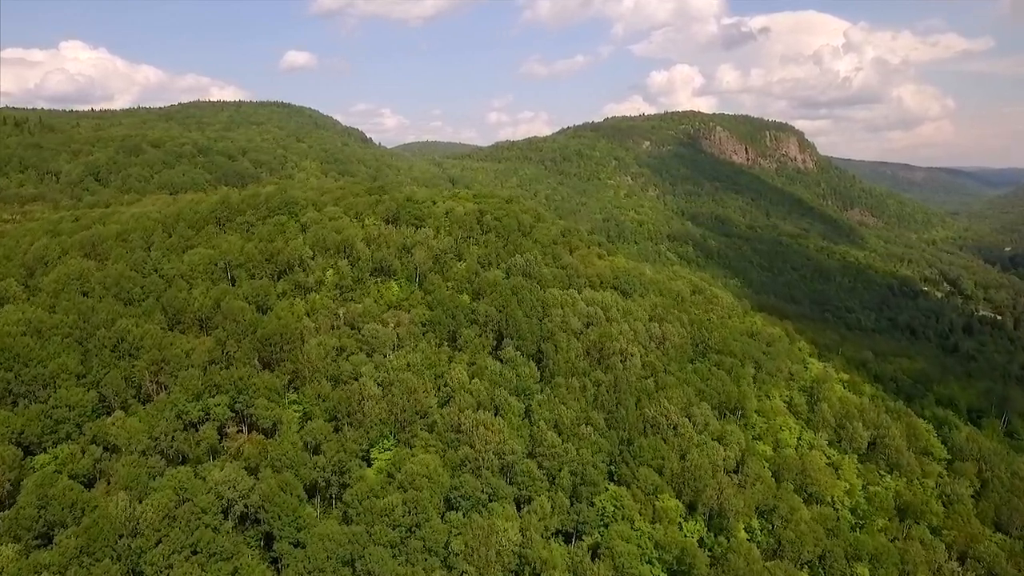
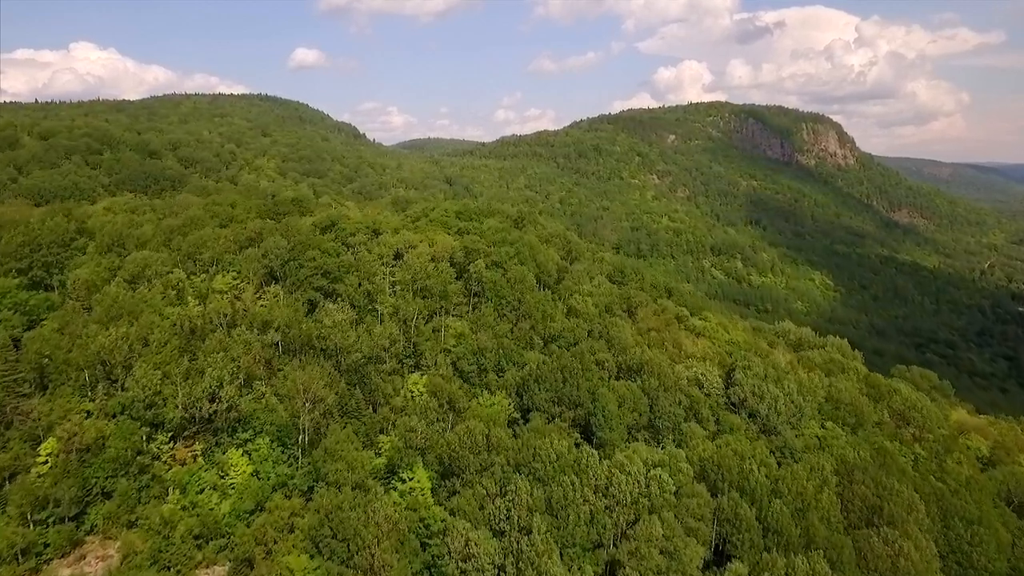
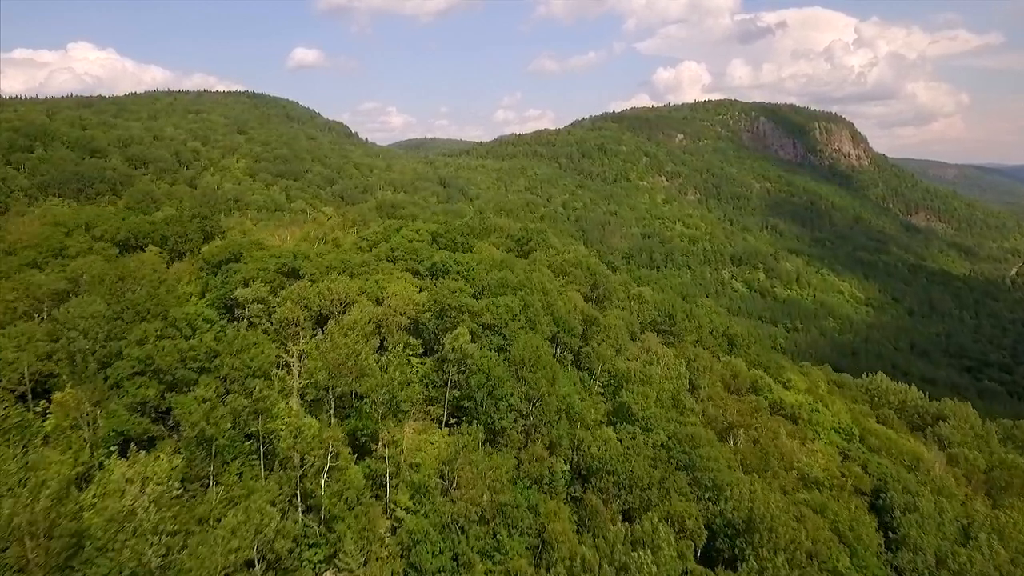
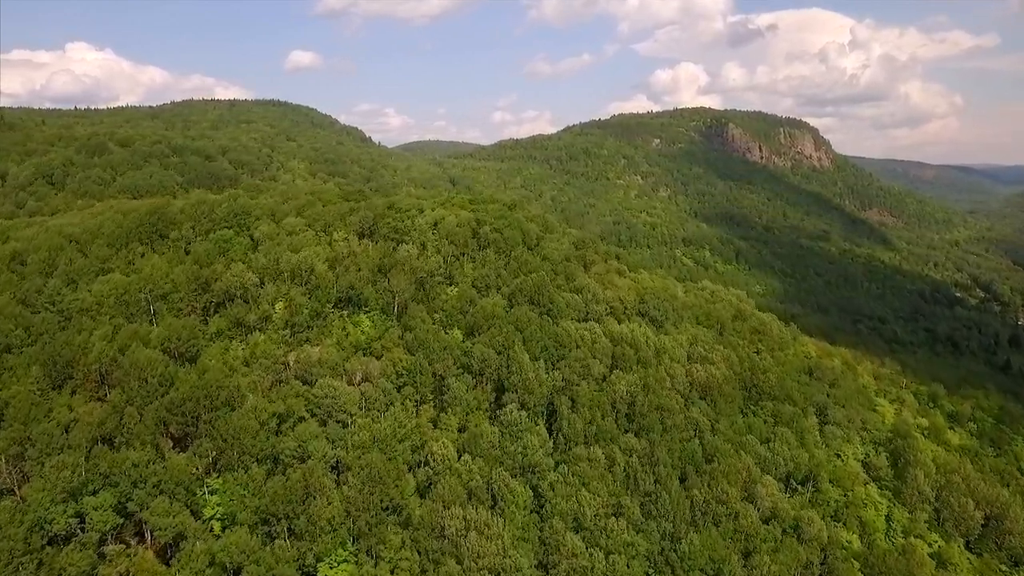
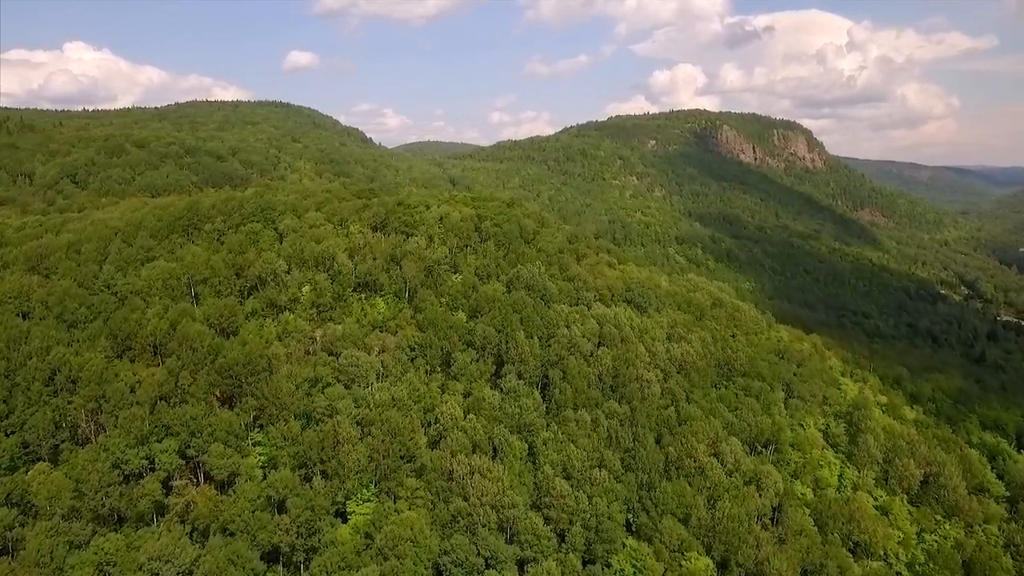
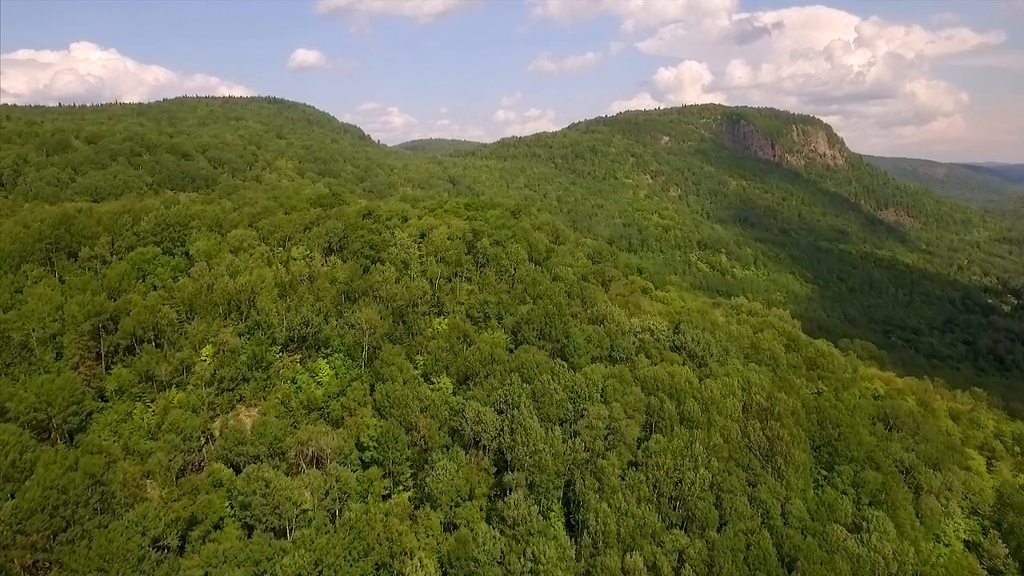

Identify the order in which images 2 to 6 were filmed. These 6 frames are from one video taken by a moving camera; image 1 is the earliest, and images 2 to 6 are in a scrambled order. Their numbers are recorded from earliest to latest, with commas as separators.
5, 4, 6, 2, 3
